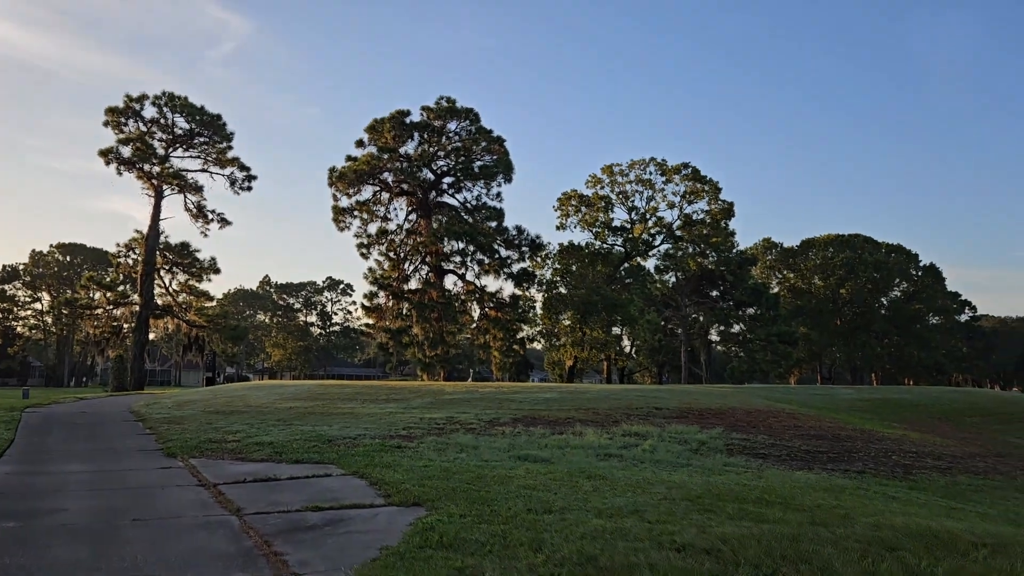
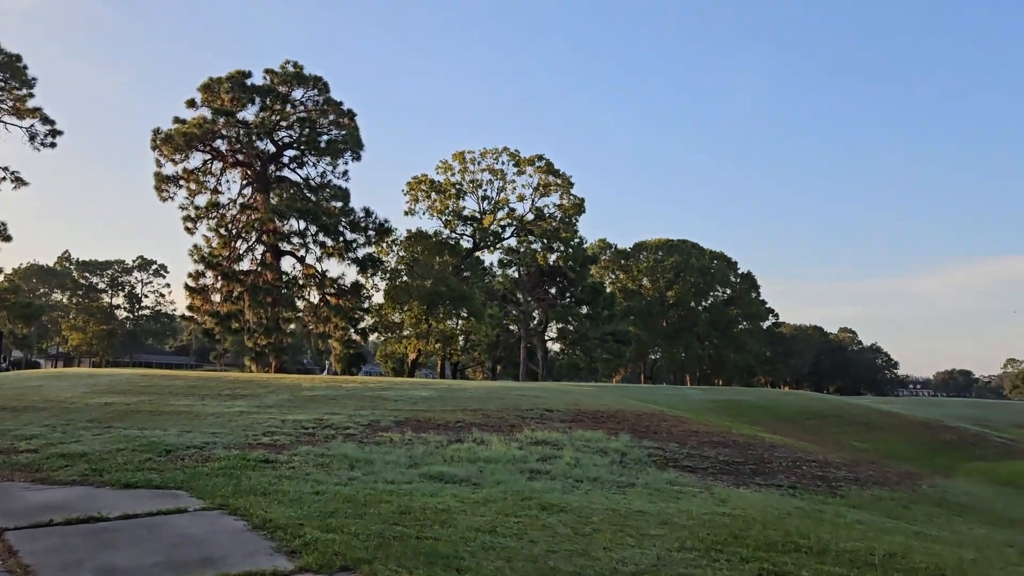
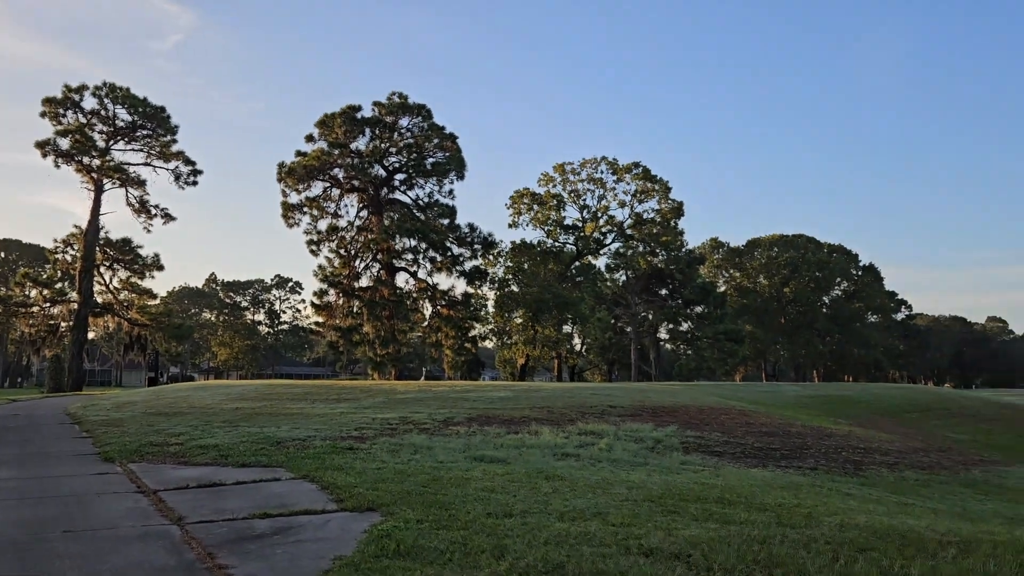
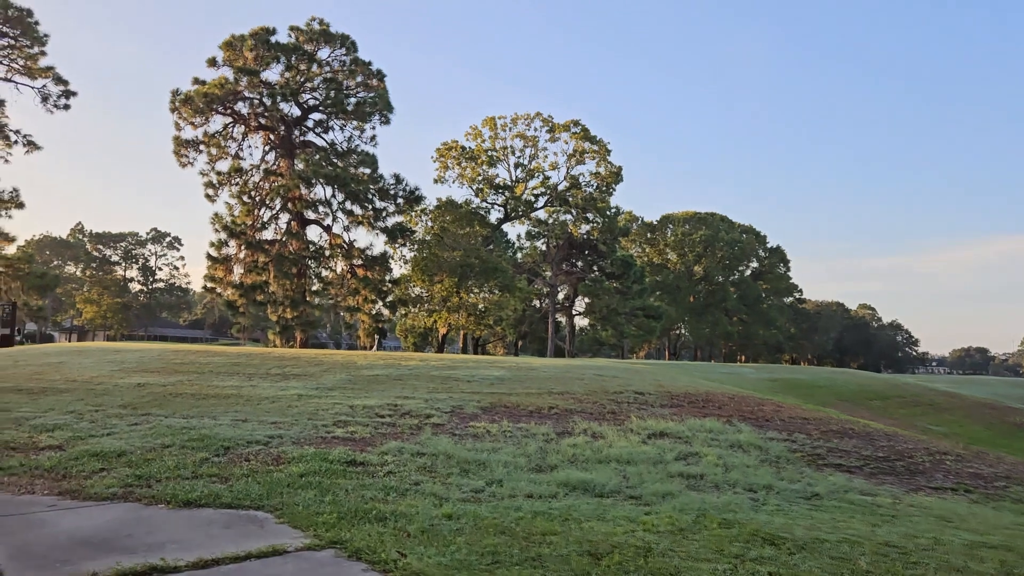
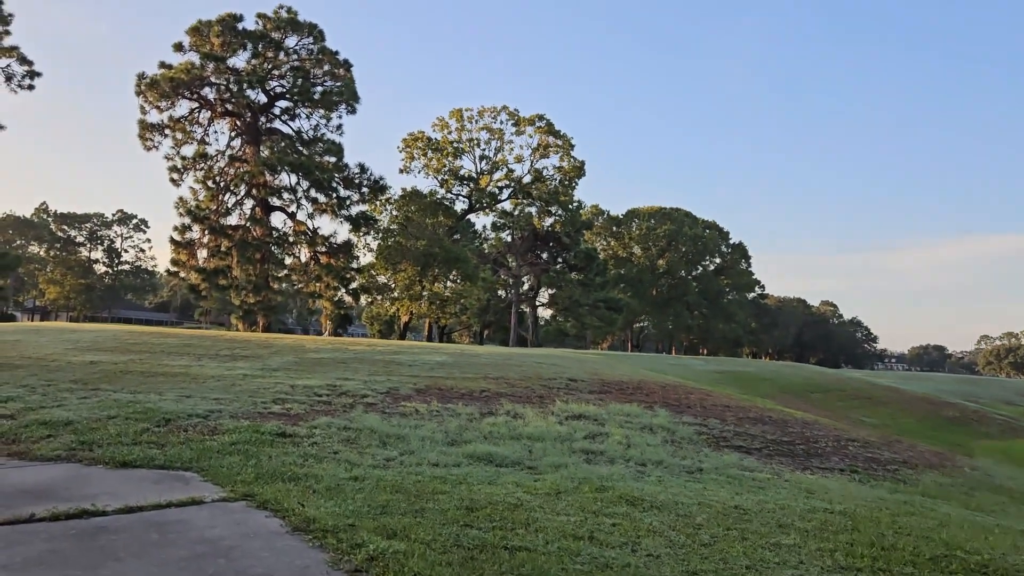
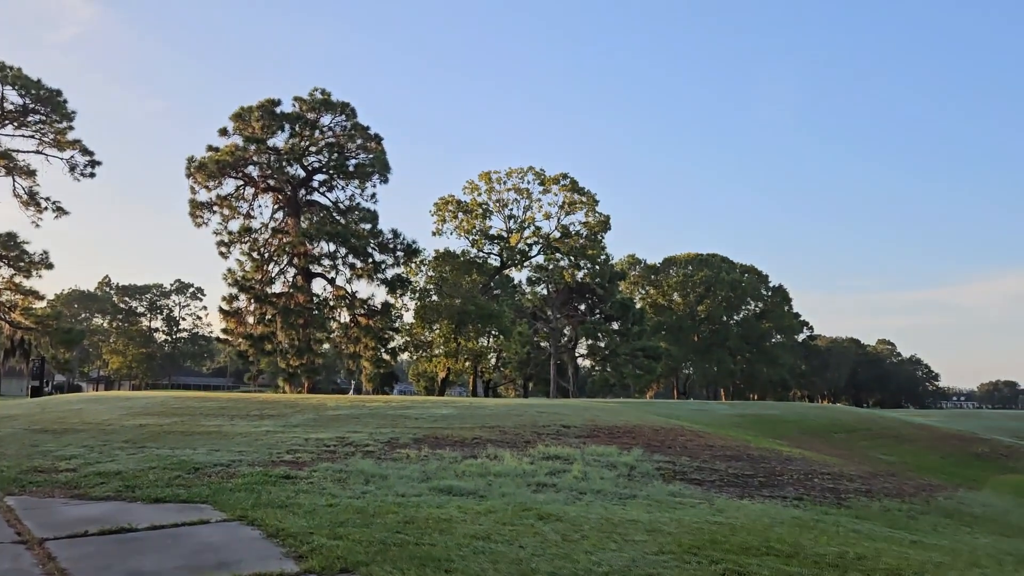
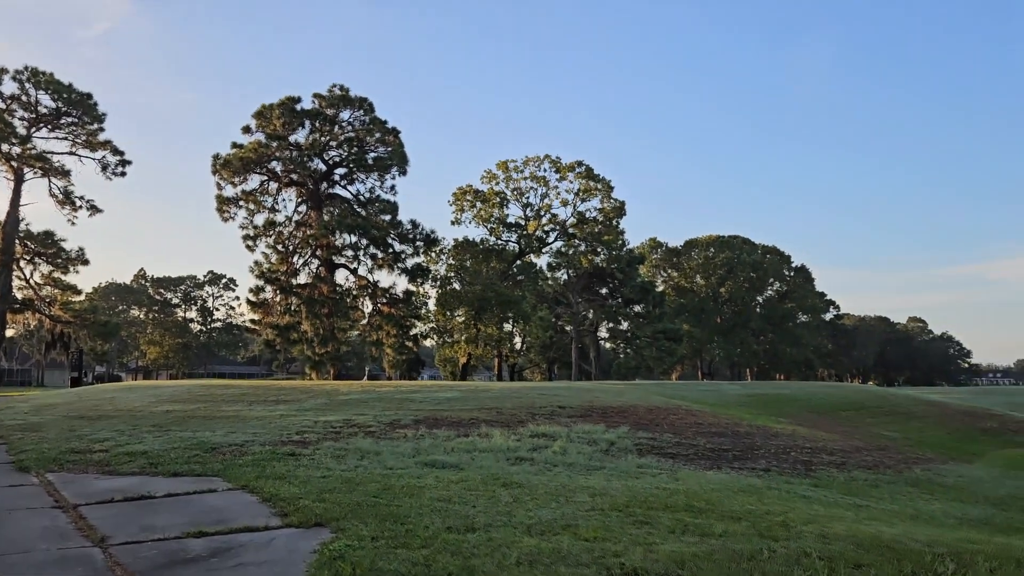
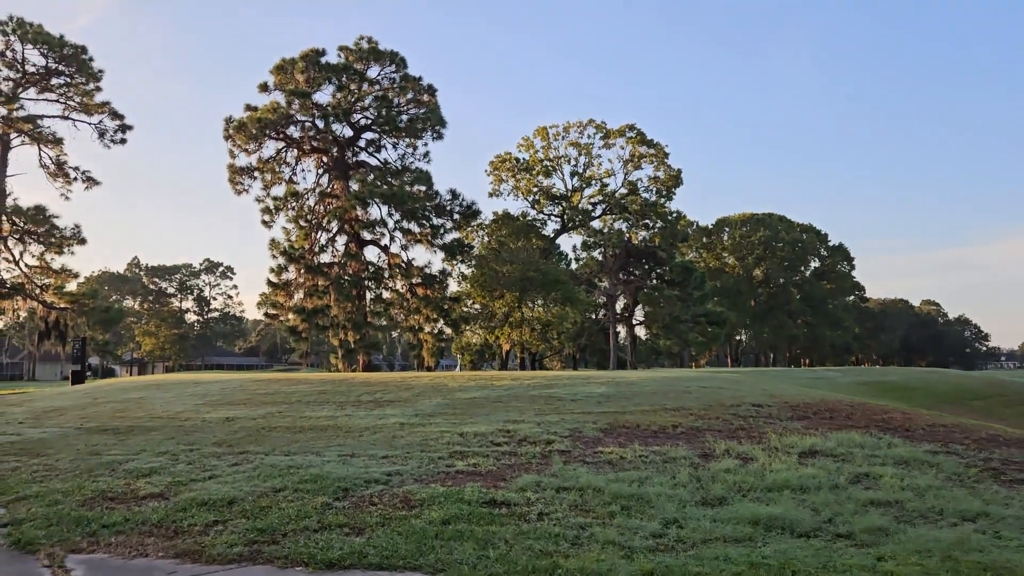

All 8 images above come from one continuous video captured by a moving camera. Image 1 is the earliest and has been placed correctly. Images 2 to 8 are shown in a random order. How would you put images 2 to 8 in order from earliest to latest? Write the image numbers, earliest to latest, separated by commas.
3, 7, 6, 2, 5, 4, 8
